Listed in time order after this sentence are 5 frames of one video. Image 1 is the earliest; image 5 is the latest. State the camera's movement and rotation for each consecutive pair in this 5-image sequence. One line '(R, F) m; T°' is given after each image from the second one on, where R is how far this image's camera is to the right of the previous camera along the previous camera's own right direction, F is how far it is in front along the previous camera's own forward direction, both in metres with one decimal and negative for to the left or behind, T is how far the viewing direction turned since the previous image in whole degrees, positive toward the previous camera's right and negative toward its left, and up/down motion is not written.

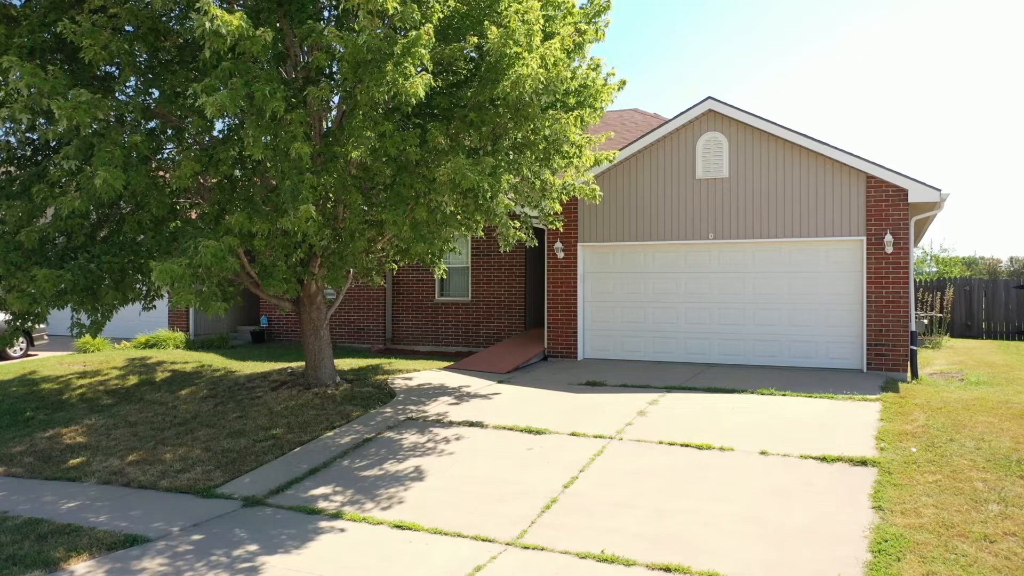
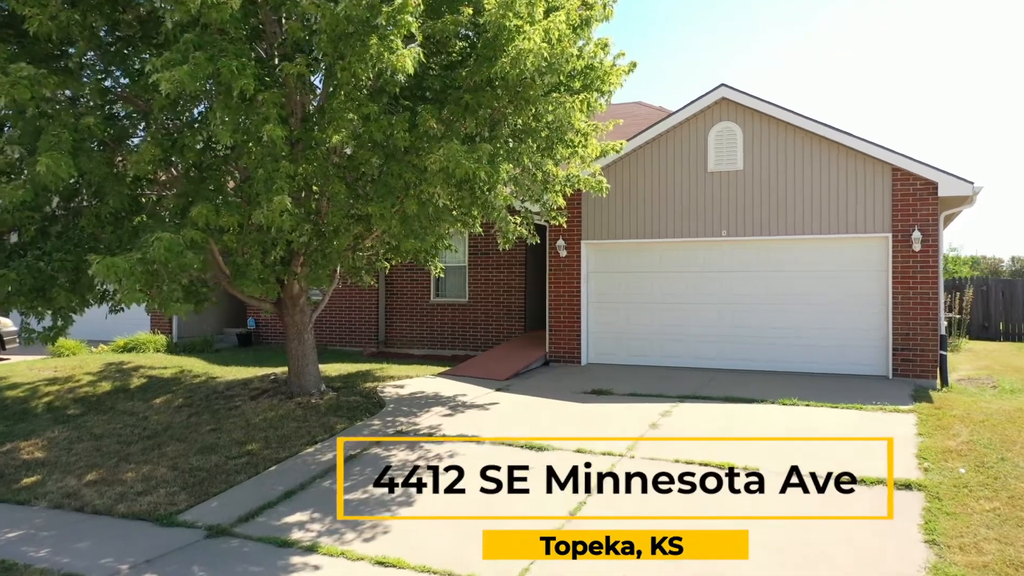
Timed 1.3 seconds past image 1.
(0.0, +0.8) m; 0°
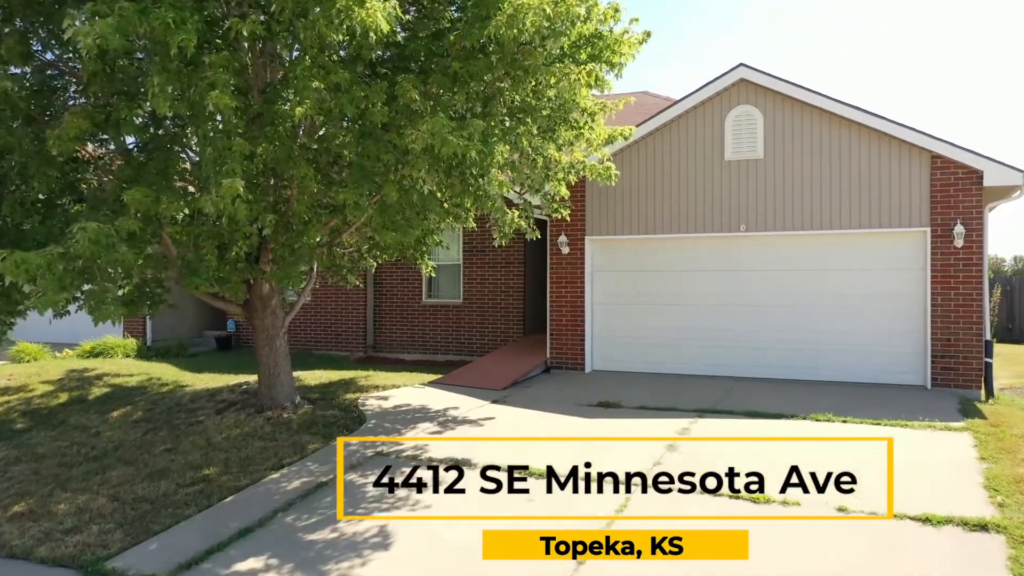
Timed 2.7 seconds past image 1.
(0.0, +1.0) m; 0°
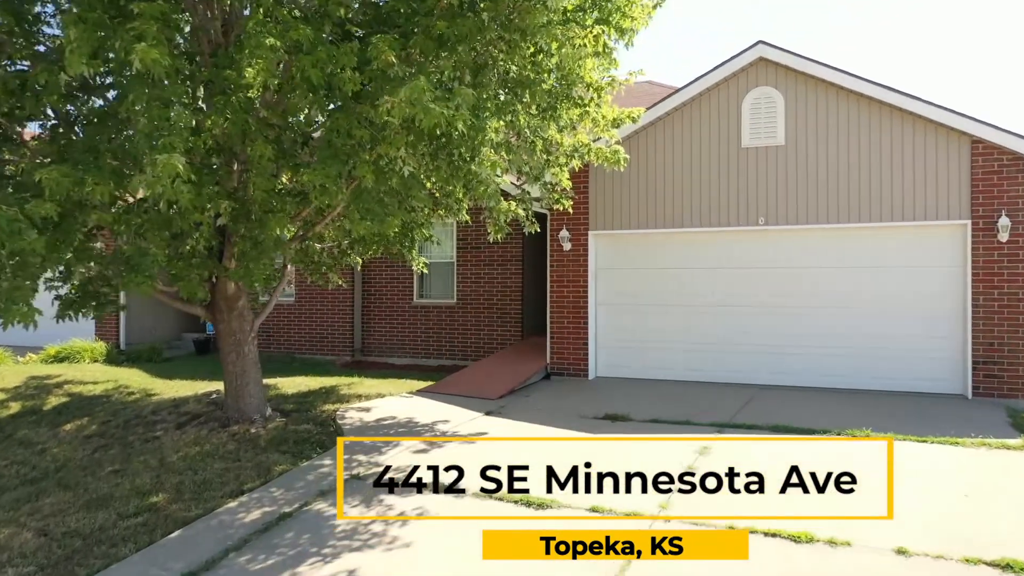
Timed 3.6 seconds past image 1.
(0.0, +0.9) m; 0°
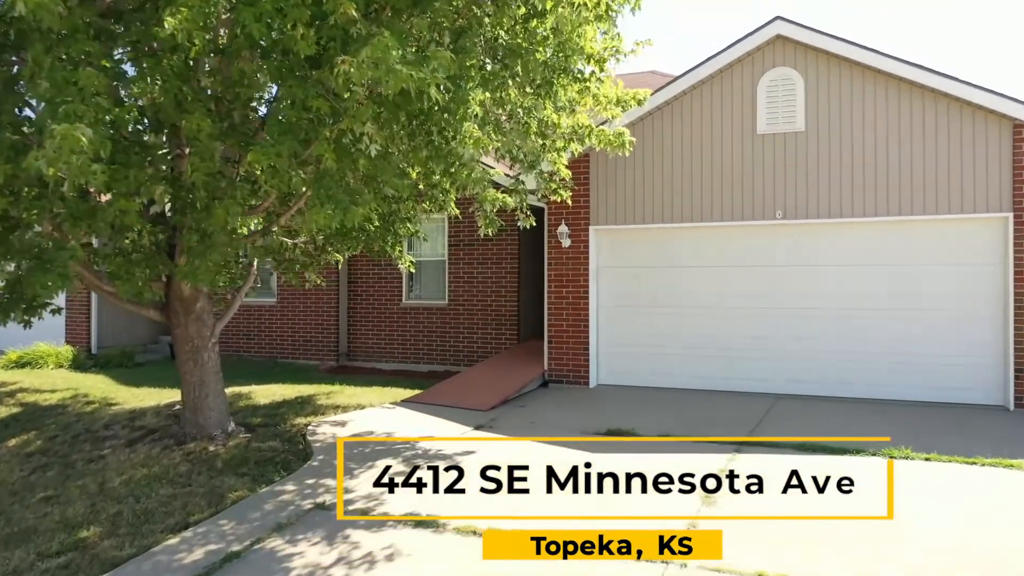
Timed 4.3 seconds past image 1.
(+0.1, +0.8) m; 0°
